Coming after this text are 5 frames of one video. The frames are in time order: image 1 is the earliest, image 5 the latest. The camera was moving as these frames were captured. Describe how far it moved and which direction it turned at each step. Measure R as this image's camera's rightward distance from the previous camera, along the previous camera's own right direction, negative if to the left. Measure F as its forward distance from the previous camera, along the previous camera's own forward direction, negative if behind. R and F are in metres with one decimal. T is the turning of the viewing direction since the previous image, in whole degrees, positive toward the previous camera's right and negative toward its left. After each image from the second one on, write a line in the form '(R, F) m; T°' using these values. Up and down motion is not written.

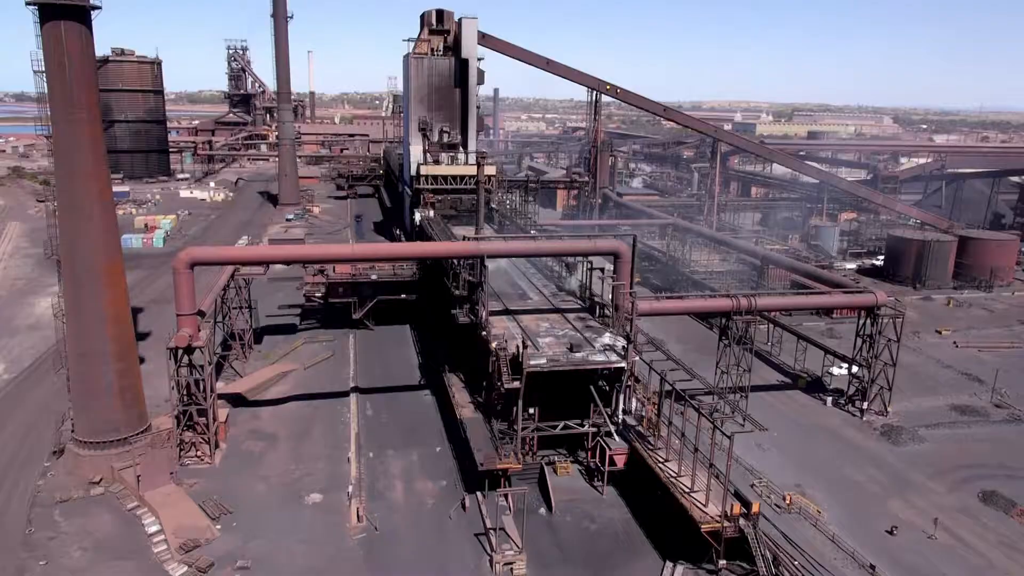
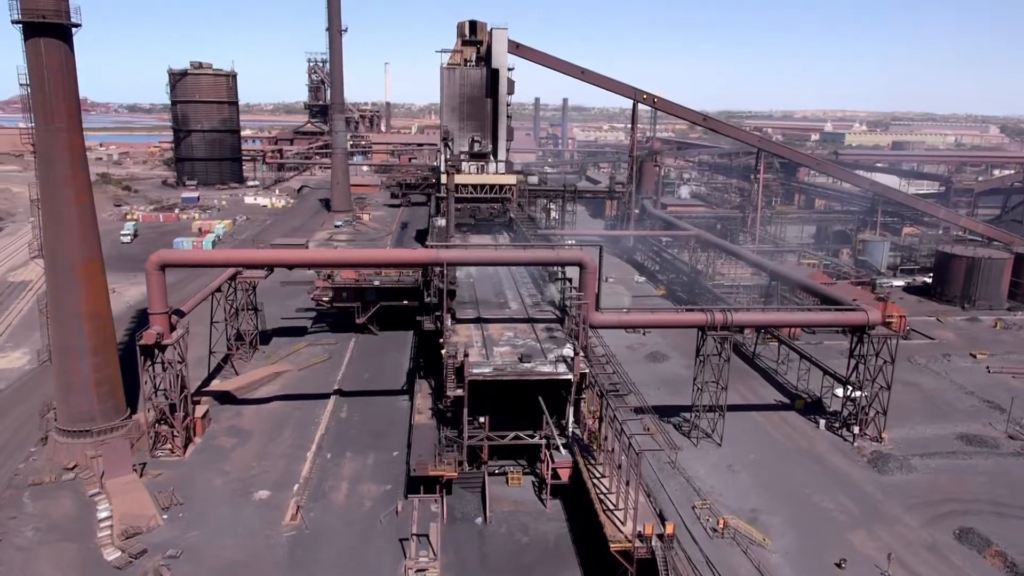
(+3.0, +0.2) m; -6°
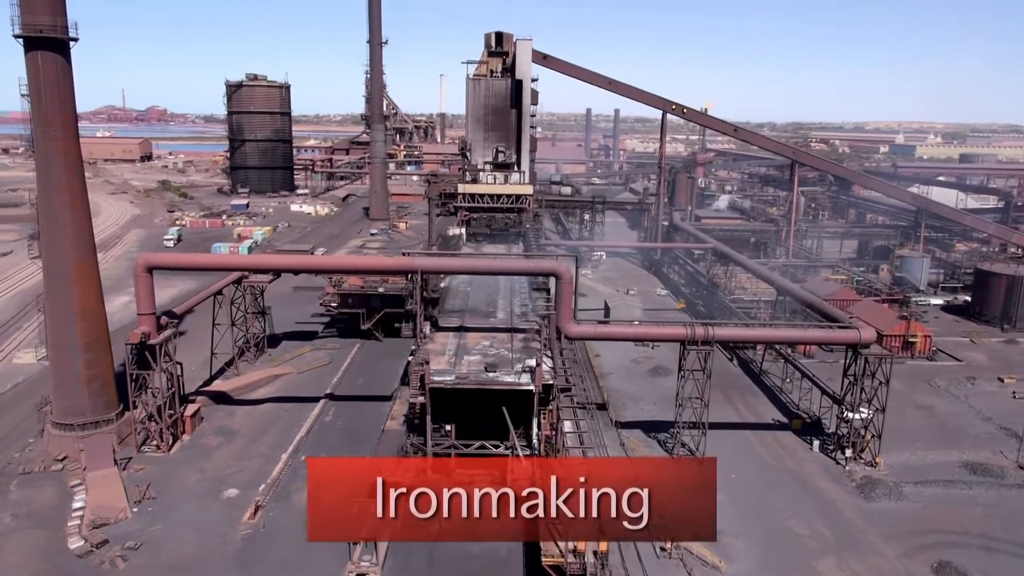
(+2.1, +0.1) m; -5°
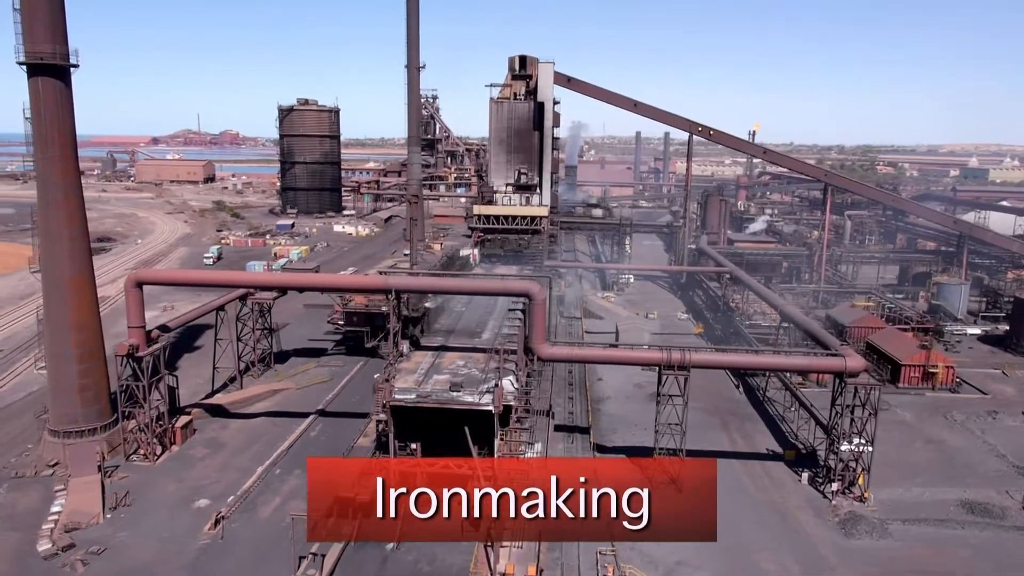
(+2.1, 0.0) m; -4°
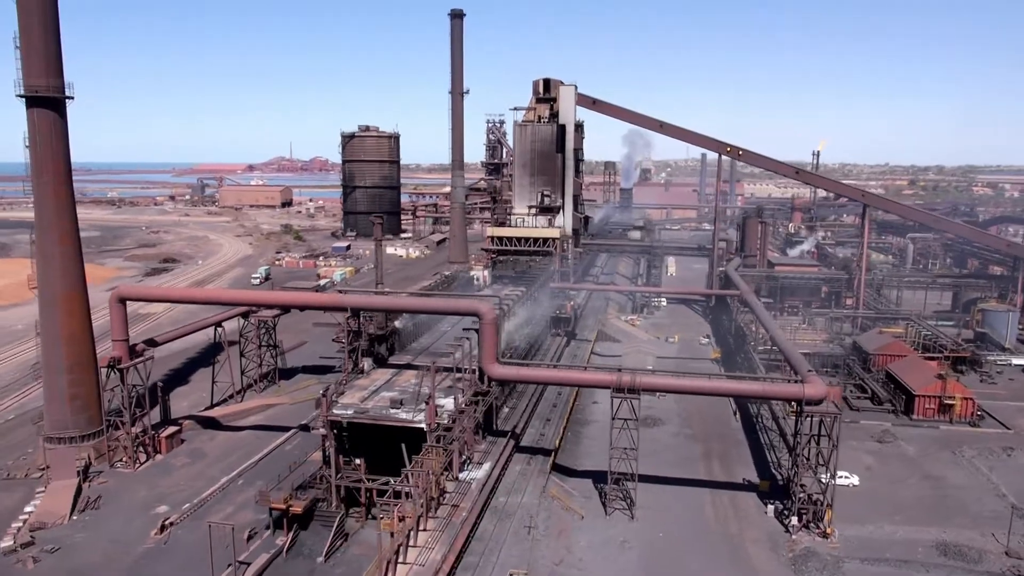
(+3.3, 0.0) m; -6°
